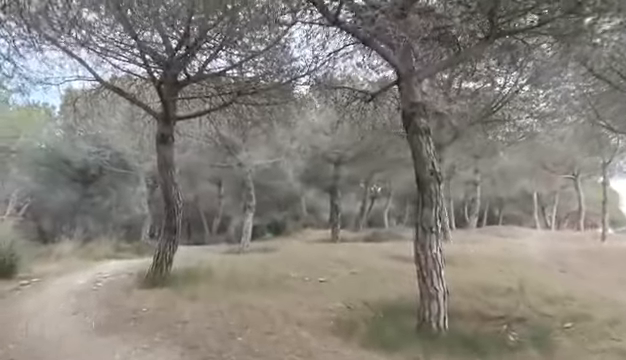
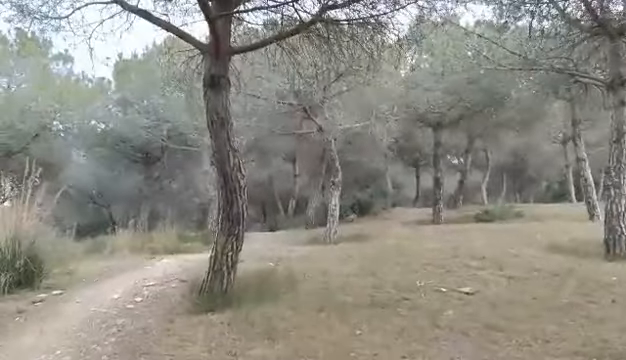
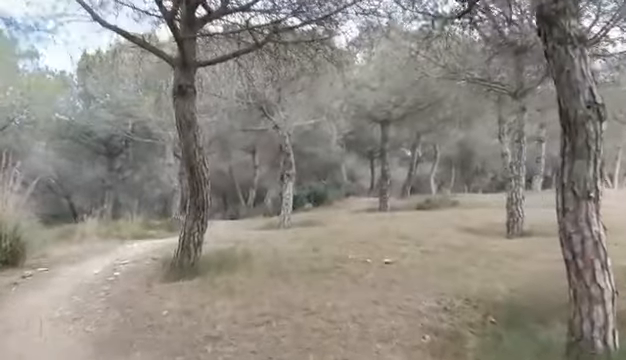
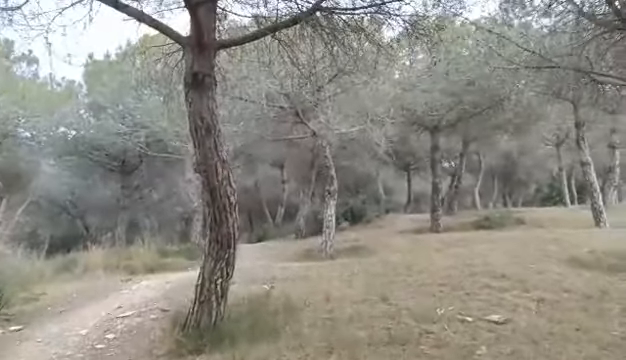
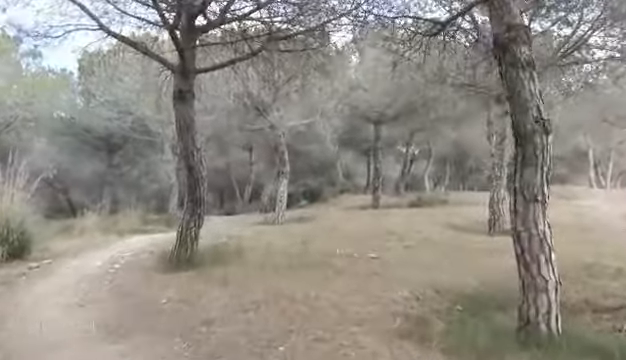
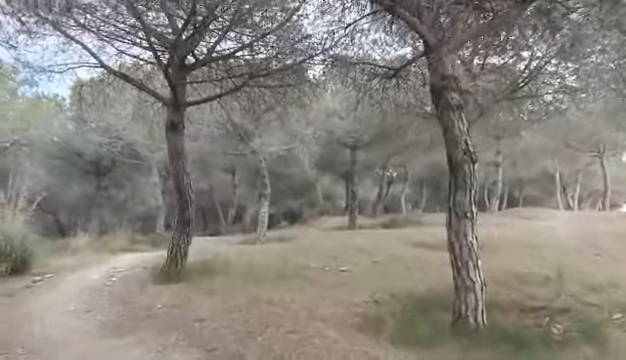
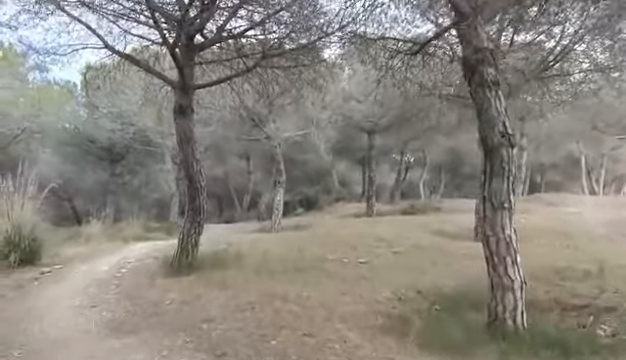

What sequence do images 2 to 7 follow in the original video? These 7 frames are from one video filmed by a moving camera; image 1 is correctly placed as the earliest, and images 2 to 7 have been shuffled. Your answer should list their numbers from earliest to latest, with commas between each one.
6, 7, 5, 3, 2, 4
